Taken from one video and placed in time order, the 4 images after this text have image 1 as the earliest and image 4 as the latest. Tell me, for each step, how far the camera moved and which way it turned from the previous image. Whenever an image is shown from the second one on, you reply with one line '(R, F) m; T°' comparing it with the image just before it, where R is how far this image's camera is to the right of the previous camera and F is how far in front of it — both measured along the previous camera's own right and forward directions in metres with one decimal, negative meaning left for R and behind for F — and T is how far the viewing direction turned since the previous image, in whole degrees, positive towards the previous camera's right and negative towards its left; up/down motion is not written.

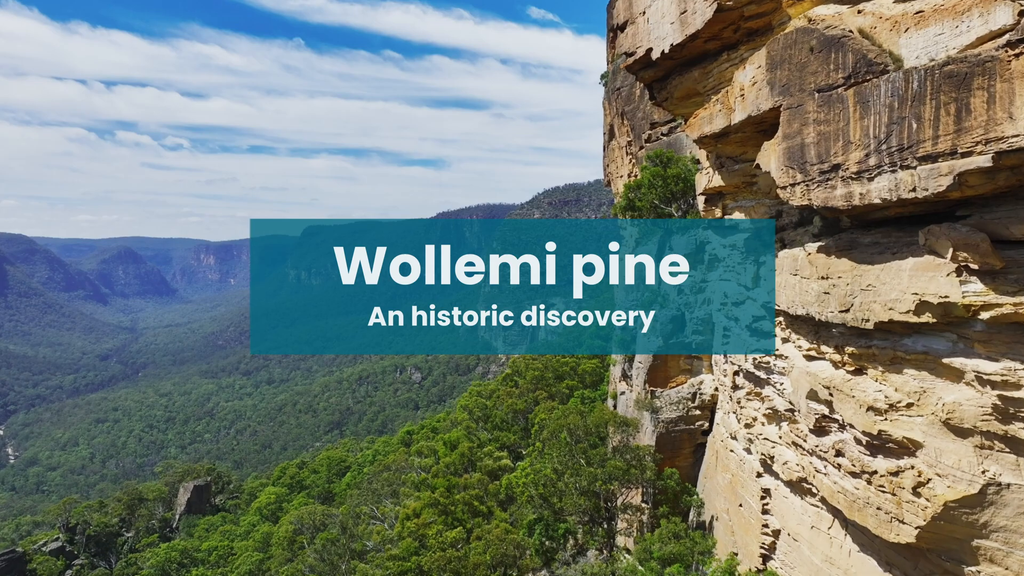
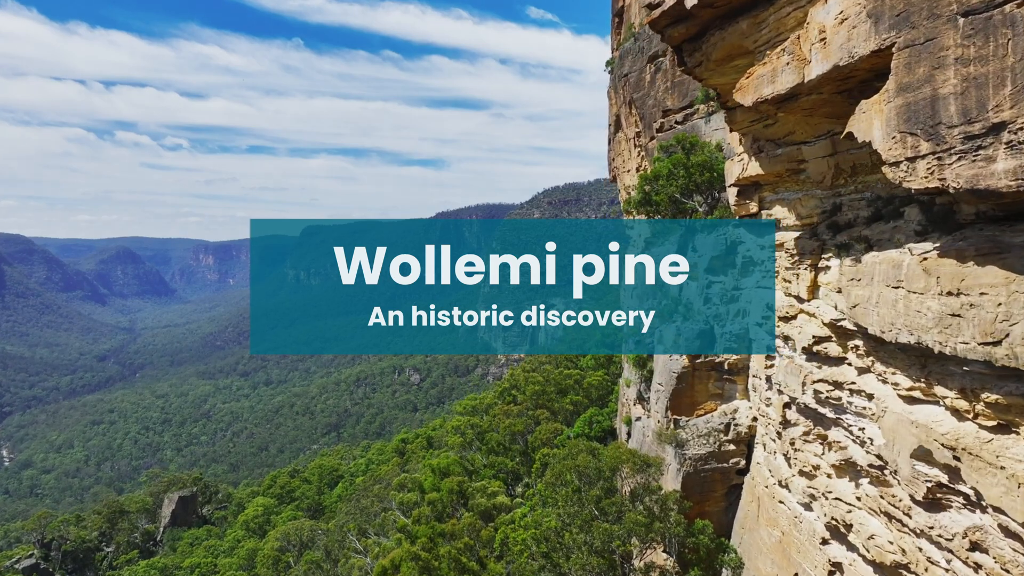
(+0.1, +3.3) m; 0°
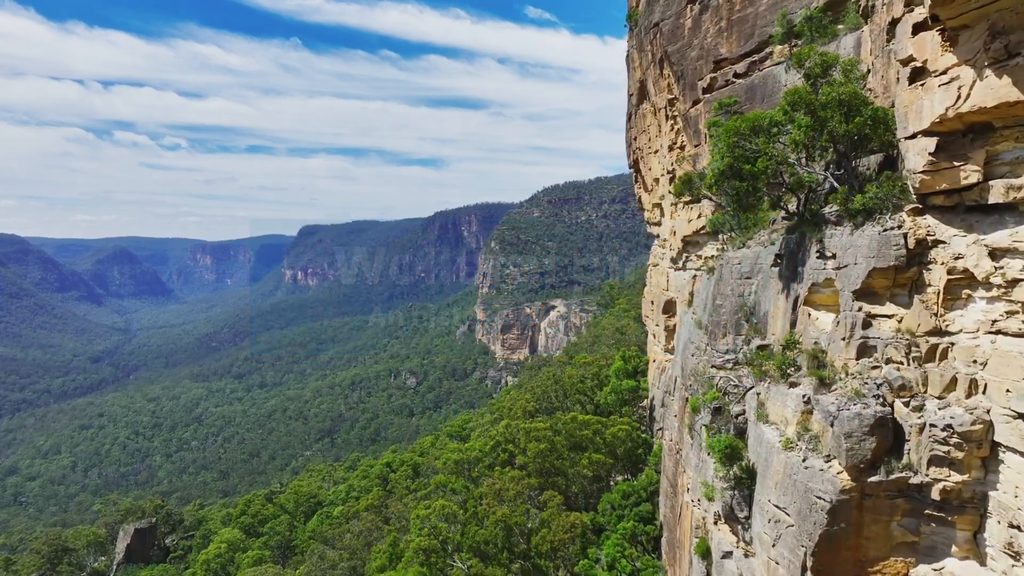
(+0.2, +8.4) m; 0°
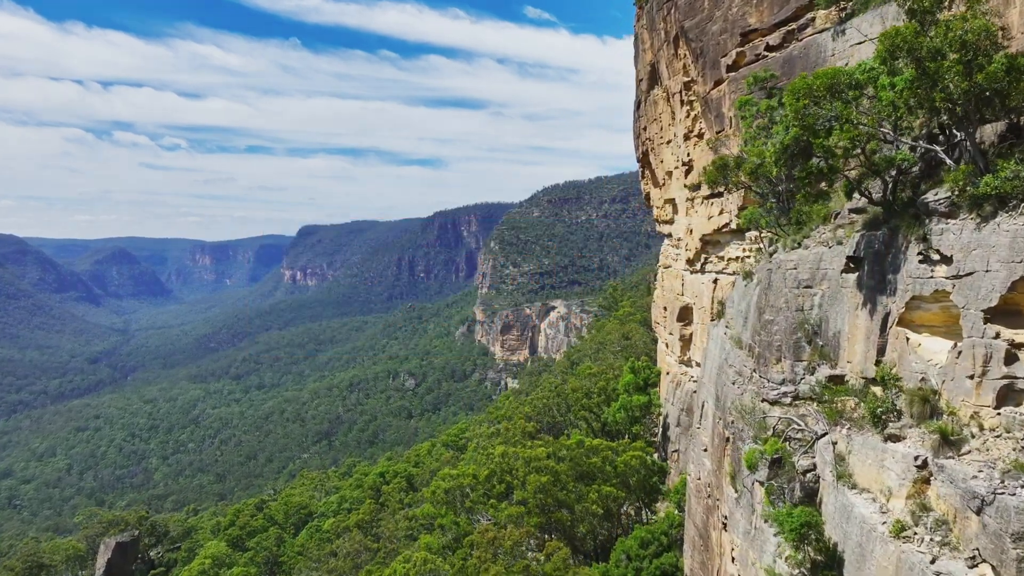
(+0.1, +3.0) m; 0°
